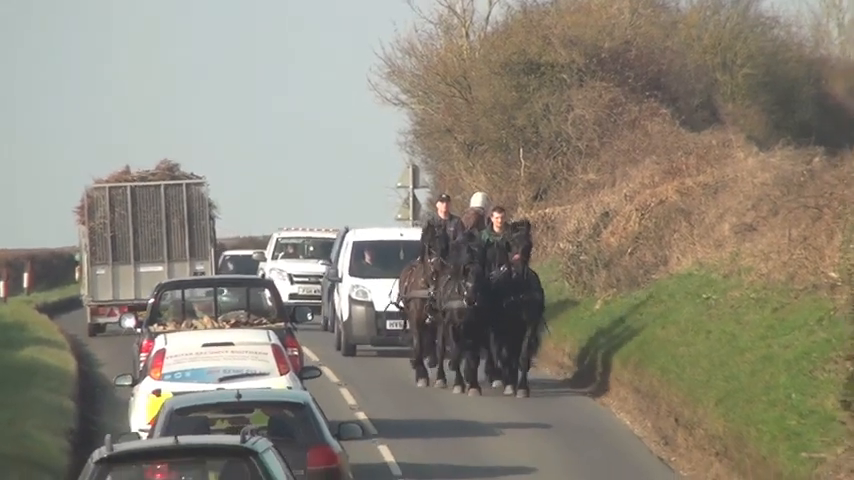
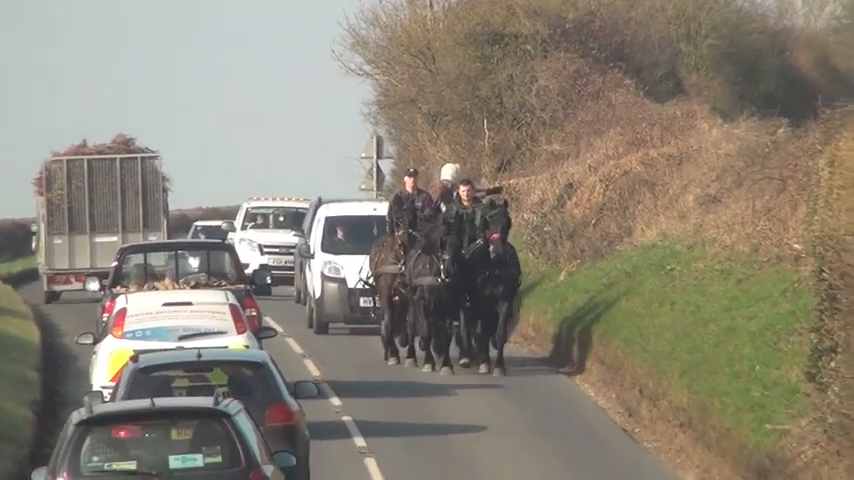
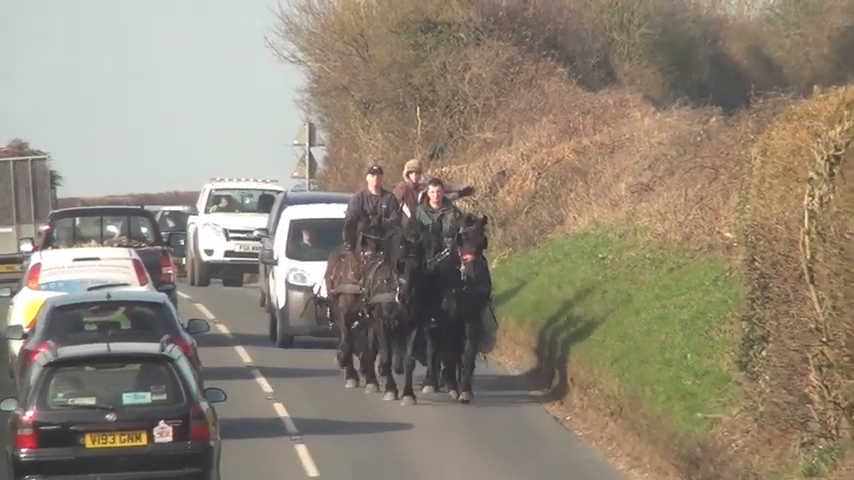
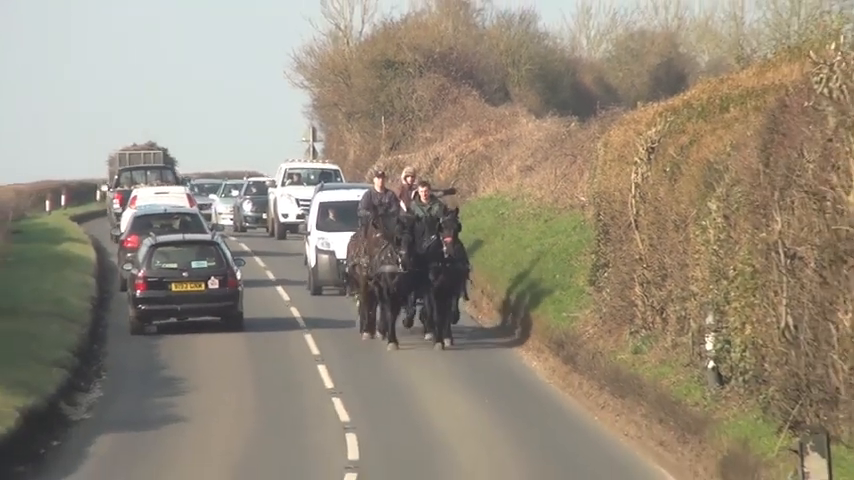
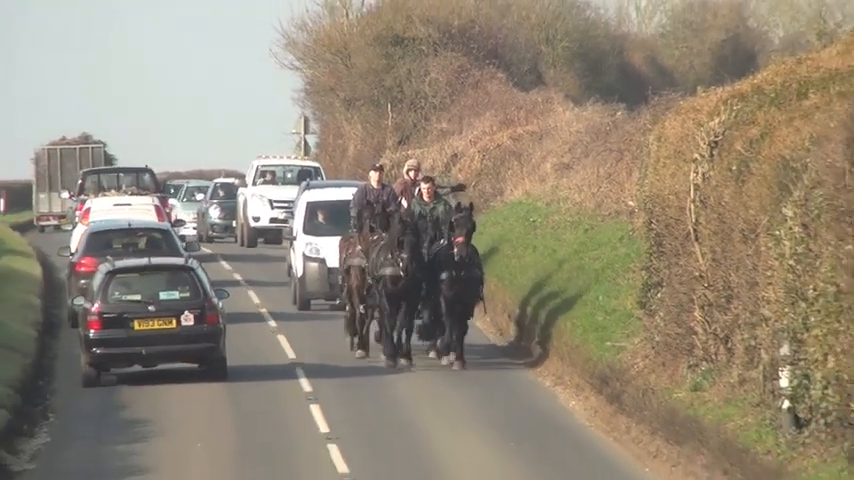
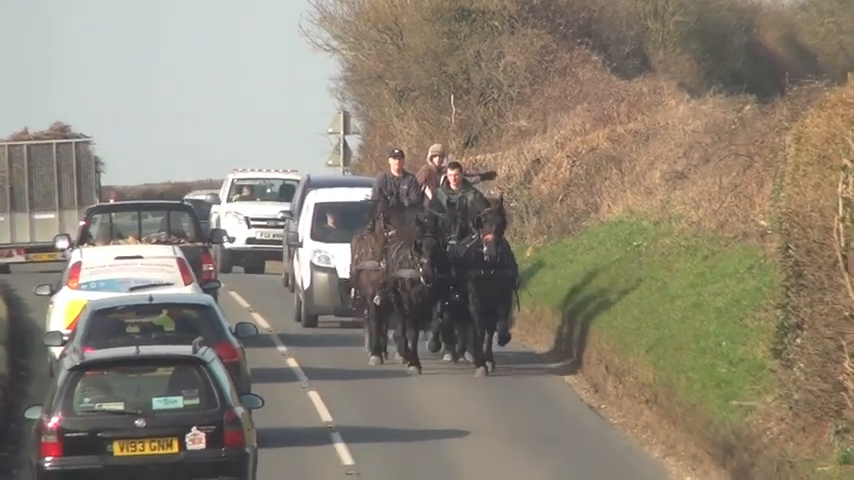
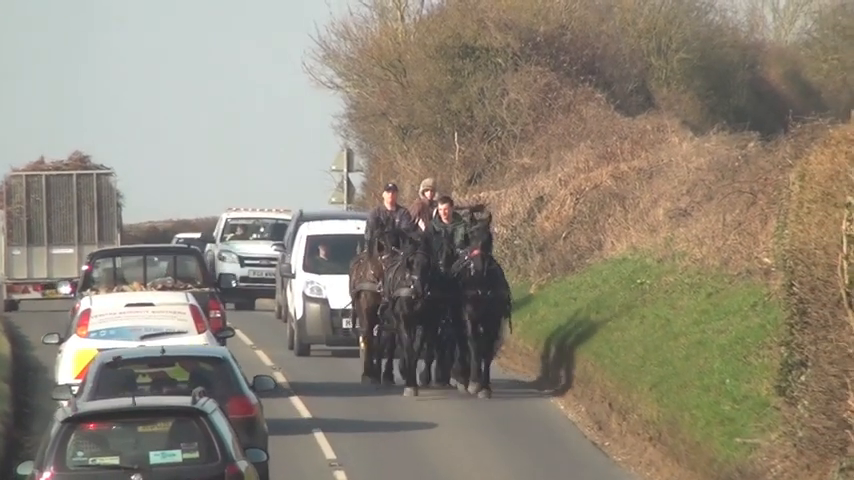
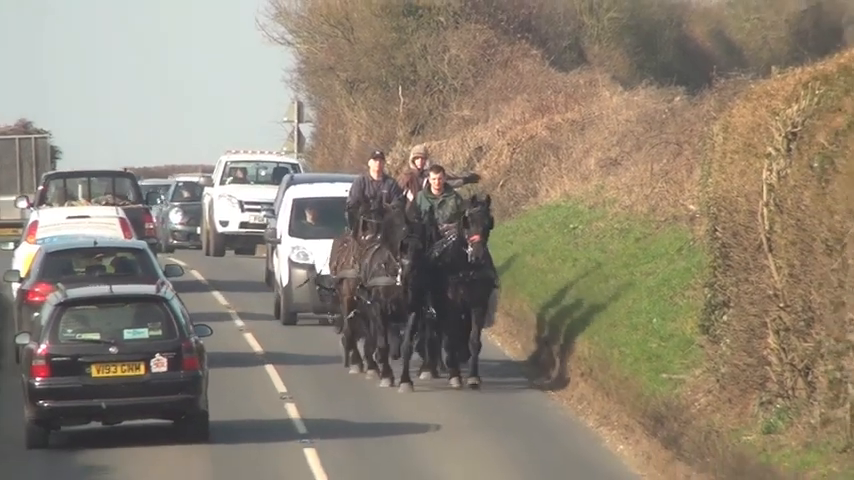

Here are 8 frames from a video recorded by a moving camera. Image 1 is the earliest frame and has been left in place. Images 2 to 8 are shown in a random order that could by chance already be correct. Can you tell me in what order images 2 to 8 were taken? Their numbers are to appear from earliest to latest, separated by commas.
2, 7, 6, 3, 8, 5, 4
